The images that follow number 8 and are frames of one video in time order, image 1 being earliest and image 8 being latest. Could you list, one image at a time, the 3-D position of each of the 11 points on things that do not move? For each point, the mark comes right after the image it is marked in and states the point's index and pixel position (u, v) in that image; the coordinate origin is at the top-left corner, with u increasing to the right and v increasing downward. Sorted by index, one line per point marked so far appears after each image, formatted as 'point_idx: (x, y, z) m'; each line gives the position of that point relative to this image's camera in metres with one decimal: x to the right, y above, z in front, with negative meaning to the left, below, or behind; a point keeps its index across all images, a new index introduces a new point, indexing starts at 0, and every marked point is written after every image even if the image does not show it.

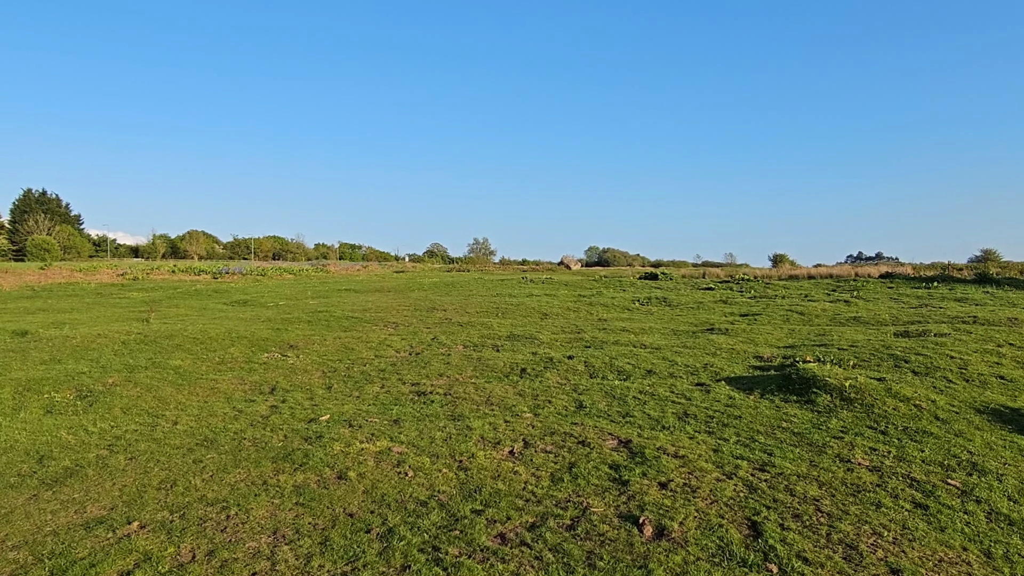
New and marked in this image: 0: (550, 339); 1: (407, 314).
0: (+0.6, -0.9, +12.7) m
1: (-2.4, -0.6, +17.1) m
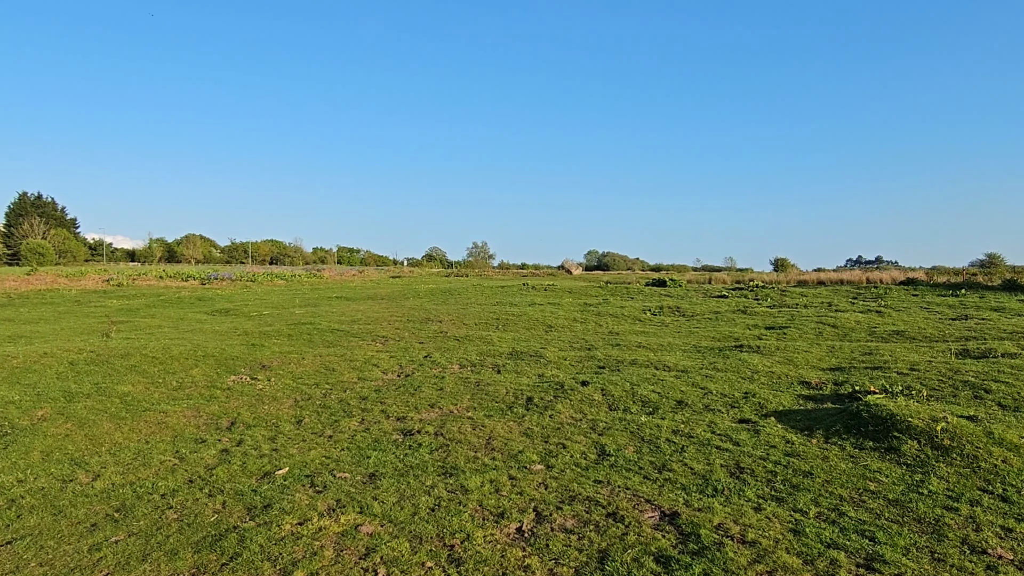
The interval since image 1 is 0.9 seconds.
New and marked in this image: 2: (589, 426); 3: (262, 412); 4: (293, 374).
0: (+0.7, -1.1, +11.3) m
1: (-2.4, -0.8, +15.6) m
2: (+0.7, -1.3, +6.9) m
3: (-2.8, -1.4, +8.2) m
4: (-3.1, -1.2, +10.2) m
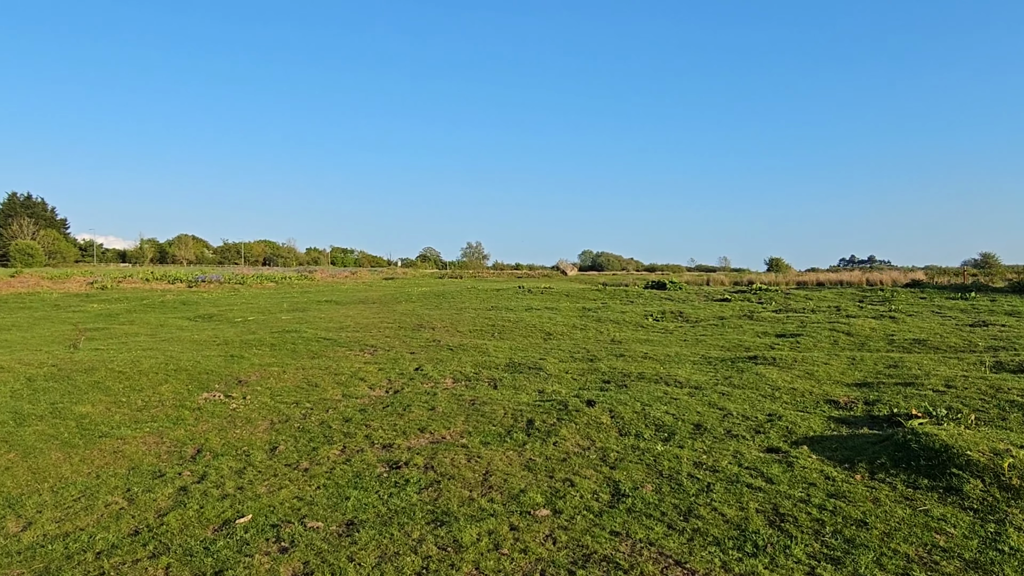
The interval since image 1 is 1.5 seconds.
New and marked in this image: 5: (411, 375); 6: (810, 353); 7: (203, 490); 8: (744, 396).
0: (+0.7, -1.2, +10.5) m
1: (-2.5, -0.9, +14.8) m
2: (+0.7, -1.4, +6.2) m
3: (-2.8, -1.5, +7.3) m
4: (-3.1, -1.3, +9.4) m
5: (-1.4, -1.2, +10.5) m
6: (+4.5, -1.0, +11.1) m
7: (-2.4, -1.5, +5.6) m
8: (+2.6, -1.2, +8.0) m
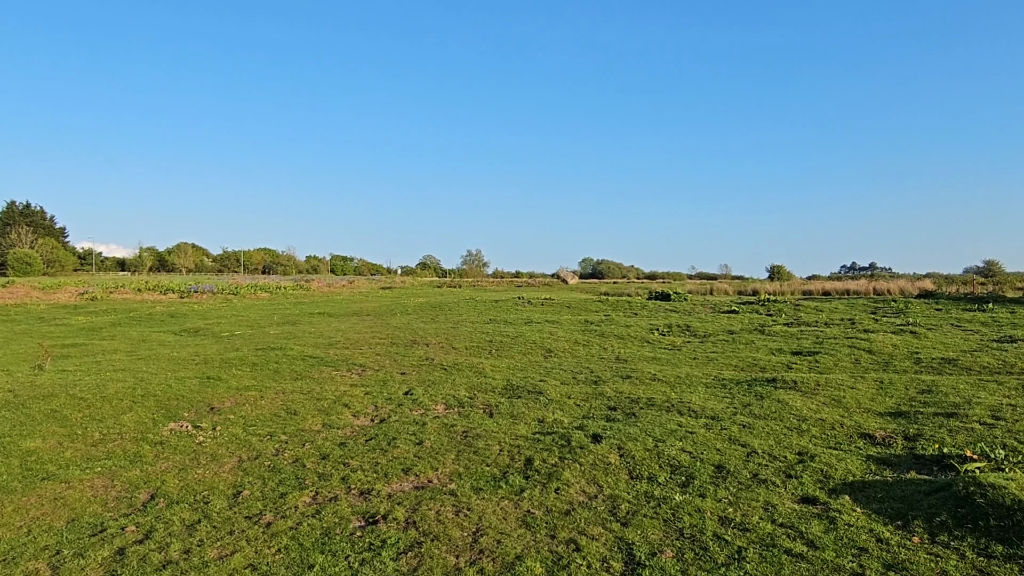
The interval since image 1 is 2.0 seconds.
0: (+0.6, -1.4, +9.7) m
1: (-2.5, -1.2, +14.0) m
2: (+0.7, -1.6, +5.3) m
3: (-2.8, -1.7, +6.5) m
4: (-3.1, -1.5, +8.6) m
5: (-1.5, -1.5, +9.6) m
6: (+4.5, -1.2, +10.3) m
7: (-2.4, -1.7, +4.8) m
8: (+2.5, -1.4, +7.2) m
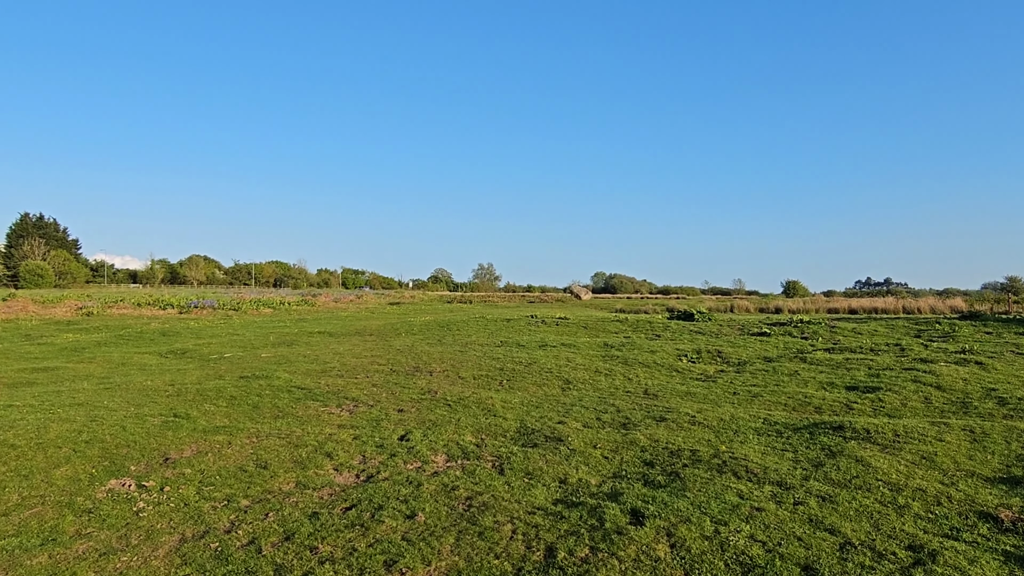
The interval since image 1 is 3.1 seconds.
0: (+0.8, -1.7, +8.1) m
1: (-2.3, -1.6, +12.4) m
2: (+0.8, -1.8, +3.8) m
3: (-2.7, -1.9, +5.0) m
4: (-3.0, -1.8, +7.1) m
5: (-1.3, -1.8, +8.1) m
6: (+4.7, -1.6, +8.7) m
7: (-2.3, -1.9, +3.3) m
8: (+2.6, -1.7, +5.6) m
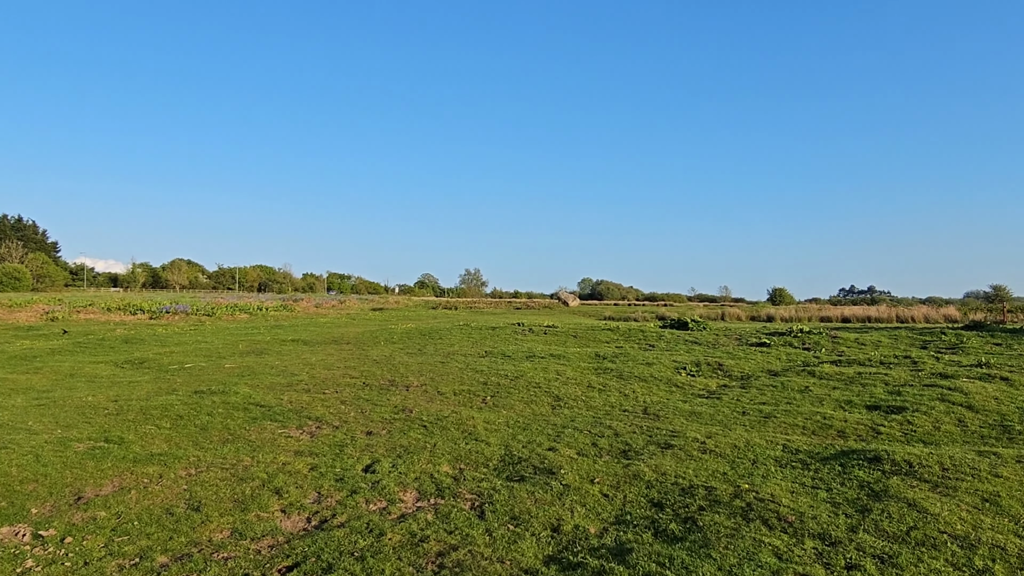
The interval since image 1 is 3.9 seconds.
0: (+0.6, -1.8, +6.9) m
1: (-2.5, -1.7, +11.2) m
2: (+0.7, -1.9, +2.6) m
3: (-2.8, -2.0, +3.8) m
4: (-3.1, -1.8, +5.8) m
5: (-1.5, -1.8, +6.9) m
6: (+4.5, -1.7, +7.6) m
7: (-2.4, -1.9, +2.0) m
8: (+2.5, -1.7, +4.5) m
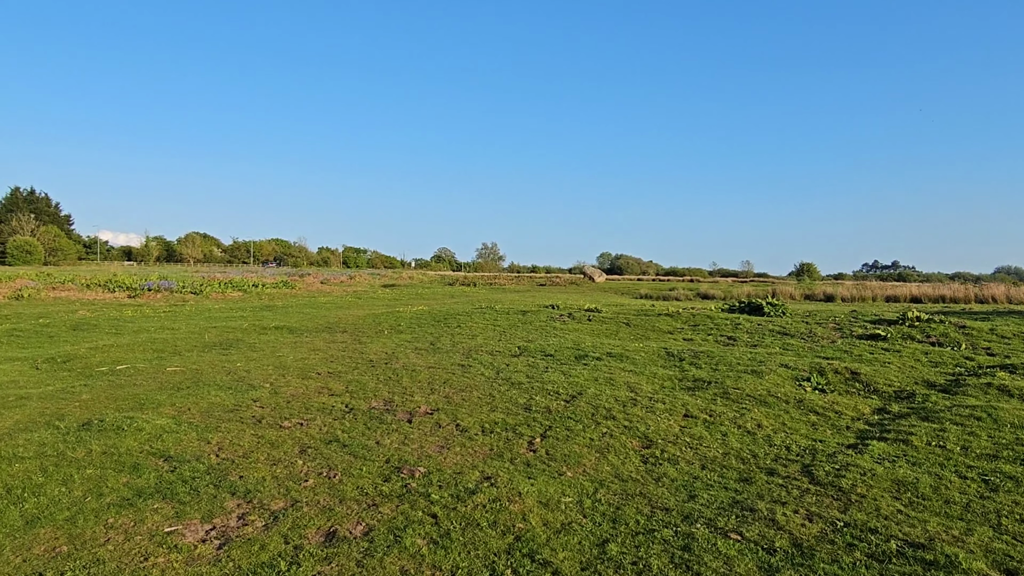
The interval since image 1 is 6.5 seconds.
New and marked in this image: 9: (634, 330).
0: (+1.1, -1.7, +2.7) m
1: (-1.9, -1.4, +7.1) m
2: (+1.1, -1.9, -1.6) m
3: (-2.4, -2.0, -0.3) m
4: (-2.6, -1.8, +1.8) m
5: (-1.0, -1.8, +2.8) m
6: (+5.0, -1.6, +3.3) m
7: (-2.0, -2.0, -2.1) m
8: (+3.0, -1.7, +0.3) m
9: (+2.7, -0.9, +16.2) m
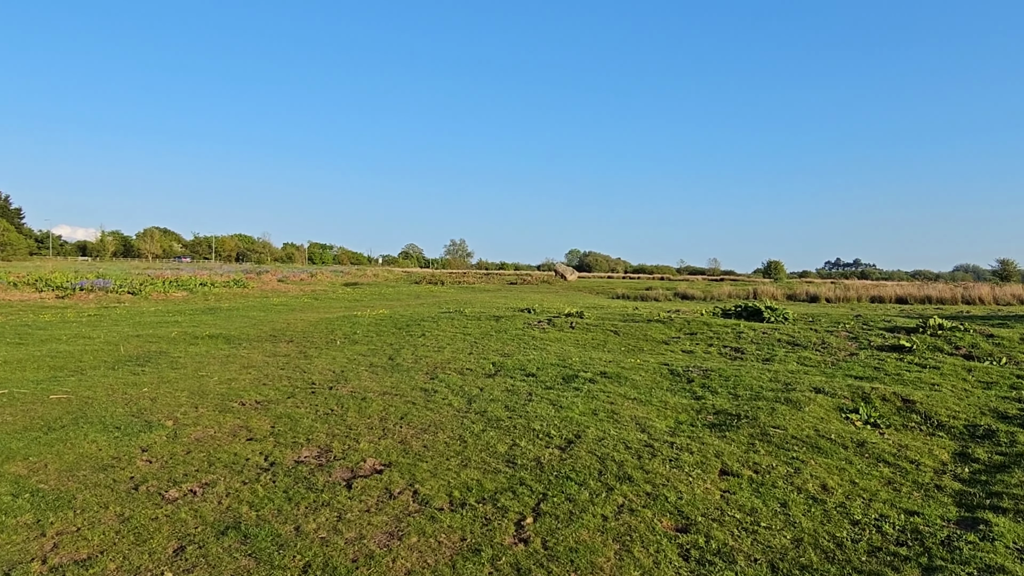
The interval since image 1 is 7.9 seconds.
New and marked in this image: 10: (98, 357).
0: (+1.2, -1.8, +0.7) m
1: (-2.0, -1.5, +4.9) m
2: (+1.3, -2.1, -3.6) m
3: (-2.2, -2.1, -2.5) m
4: (-2.5, -1.9, -0.4) m
5: (-0.9, -1.9, +0.6) m
6: (+5.1, -1.7, +1.4) m
7: (-1.7, -2.2, -4.2) m
8: (+3.1, -1.9, -1.7) m
9: (+2.1, -1.0, +14.2) m
10: (-7.0, -1.1, +12.5) m
